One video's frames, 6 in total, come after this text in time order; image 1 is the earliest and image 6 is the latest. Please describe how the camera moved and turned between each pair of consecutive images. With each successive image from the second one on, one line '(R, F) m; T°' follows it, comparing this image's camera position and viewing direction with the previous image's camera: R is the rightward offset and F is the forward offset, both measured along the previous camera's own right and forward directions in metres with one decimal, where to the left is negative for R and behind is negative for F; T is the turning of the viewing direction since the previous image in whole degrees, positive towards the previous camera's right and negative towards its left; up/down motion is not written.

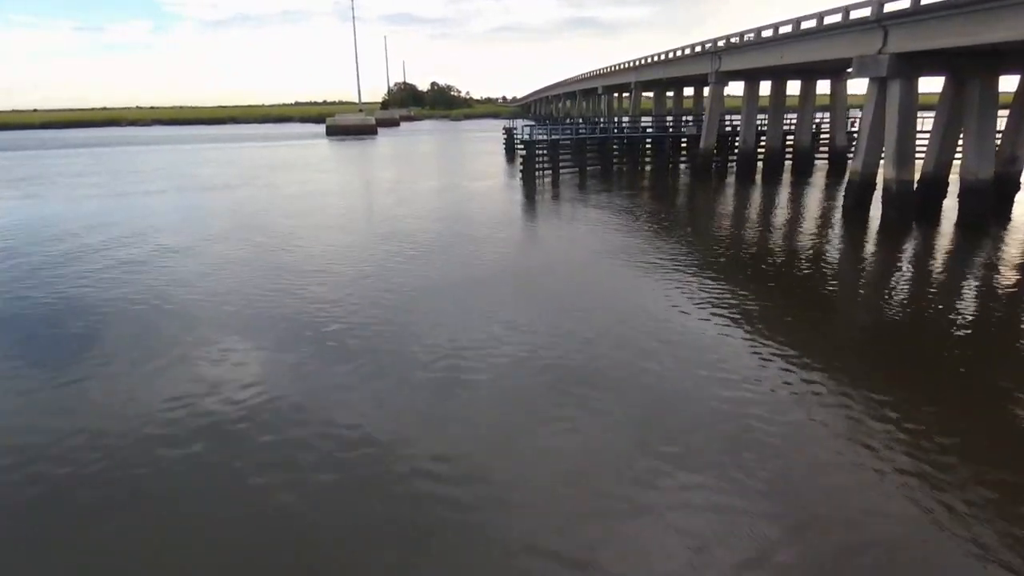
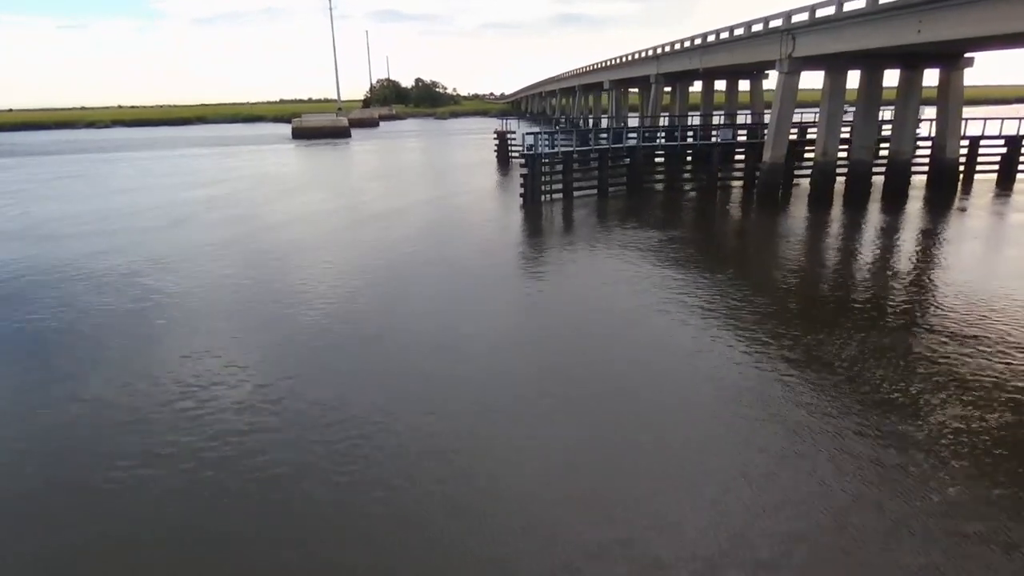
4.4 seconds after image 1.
(-0.2, +6.2) m; +1°
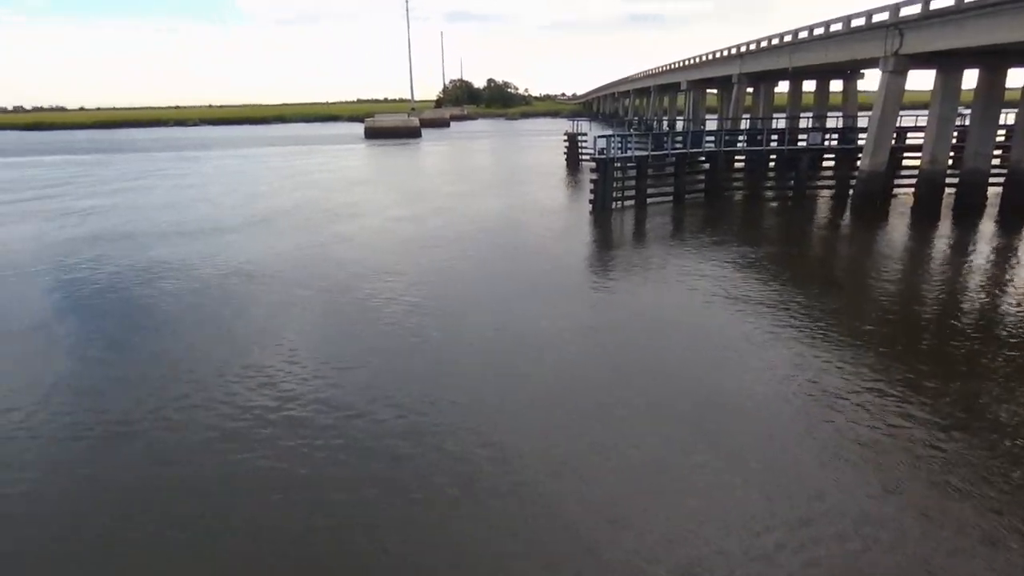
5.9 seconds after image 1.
(0.0, +0.8) m; -6°
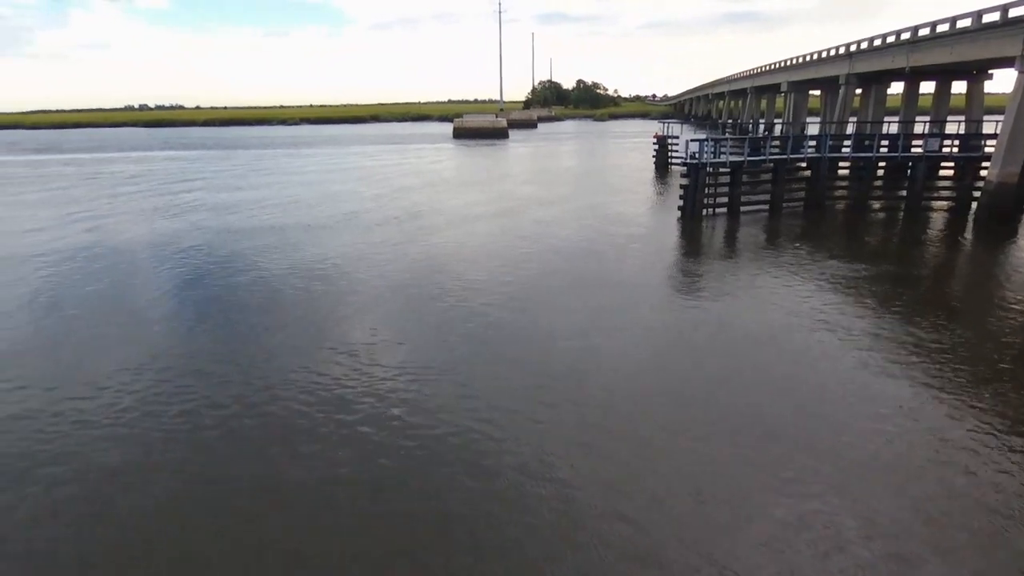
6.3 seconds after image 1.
(0.0, +0.3) m; -7°
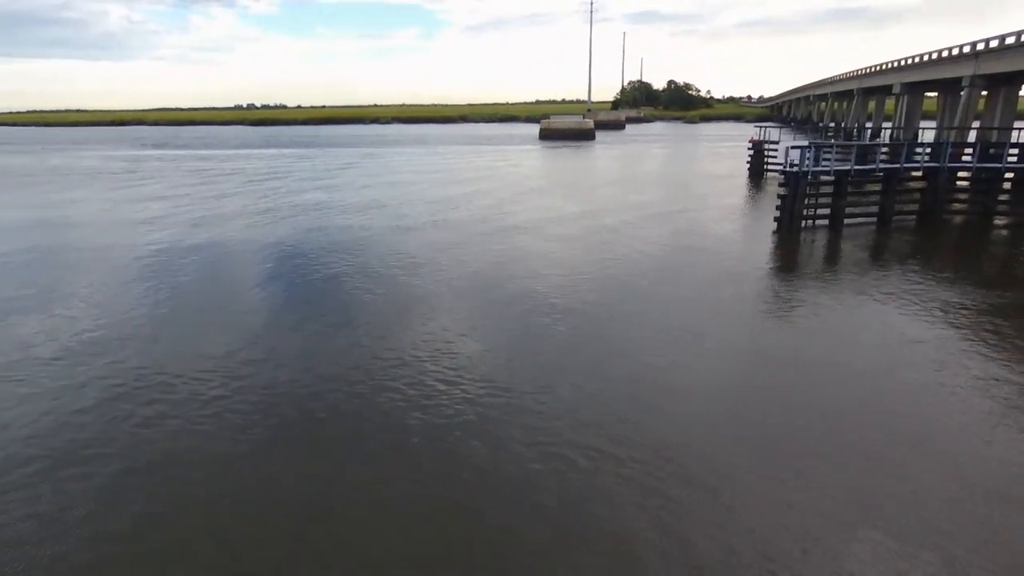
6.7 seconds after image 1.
(0.0, +0.3) m; -7°
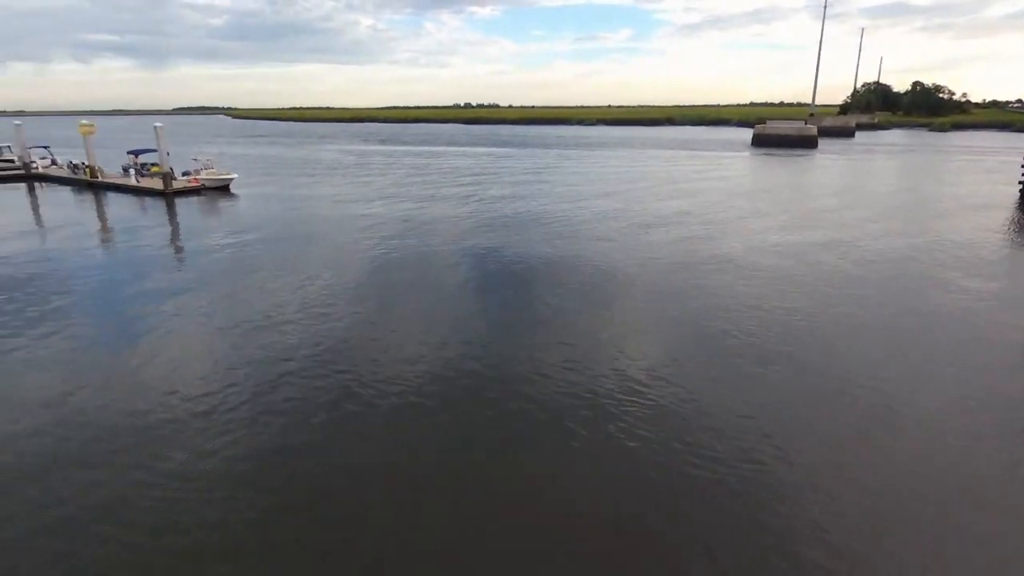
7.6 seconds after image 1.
(0.0, +0.8) m; -17°
